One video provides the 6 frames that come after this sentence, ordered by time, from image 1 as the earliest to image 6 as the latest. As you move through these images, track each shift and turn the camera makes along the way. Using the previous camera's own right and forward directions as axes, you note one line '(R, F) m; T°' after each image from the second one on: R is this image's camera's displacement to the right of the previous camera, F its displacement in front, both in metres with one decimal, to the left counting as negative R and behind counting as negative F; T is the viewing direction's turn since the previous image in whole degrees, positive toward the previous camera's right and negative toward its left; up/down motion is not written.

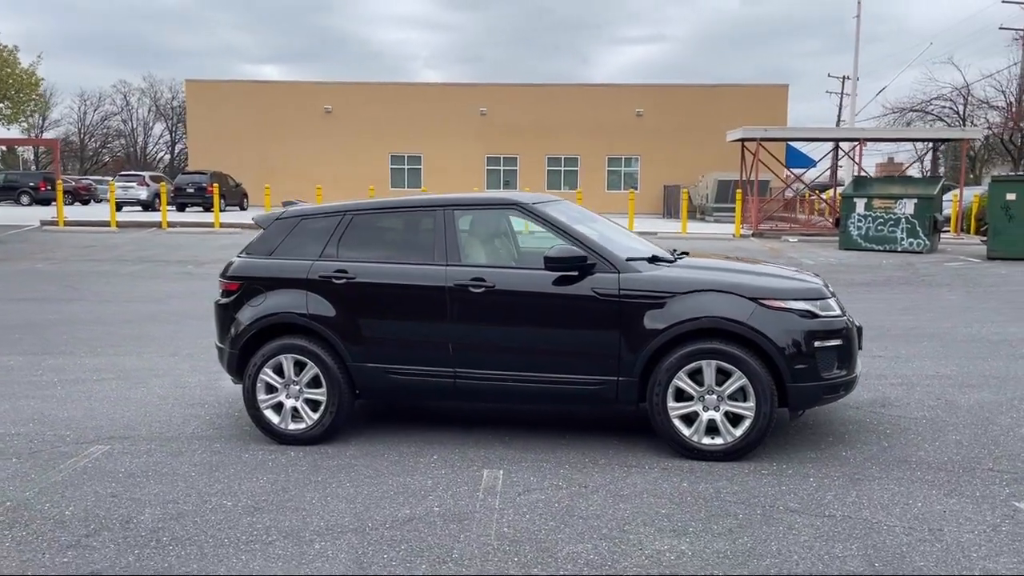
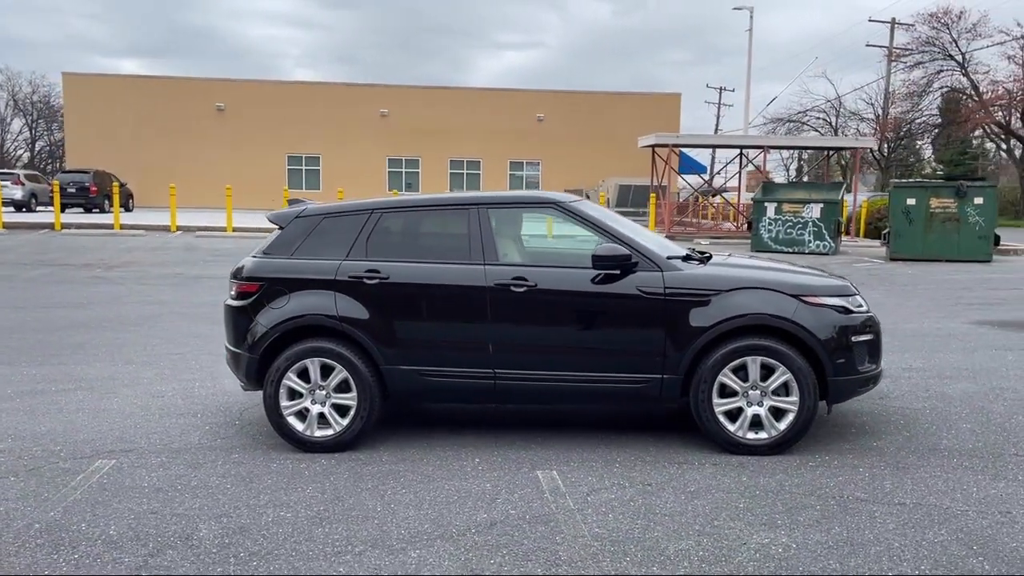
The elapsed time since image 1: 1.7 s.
(-1.0, +0.1) m; +8°
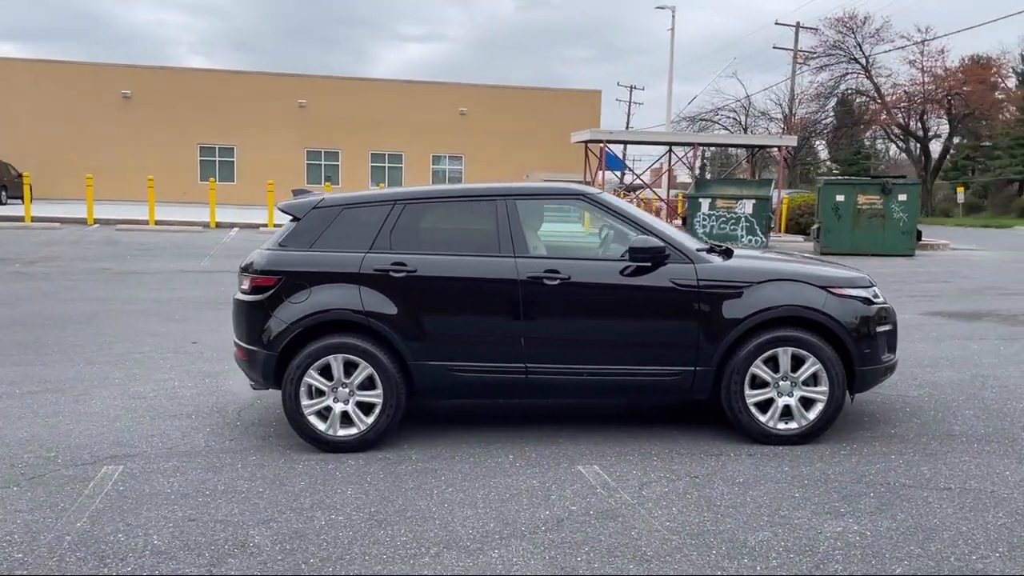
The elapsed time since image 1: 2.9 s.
(-0.8, +0.1) m; +6°
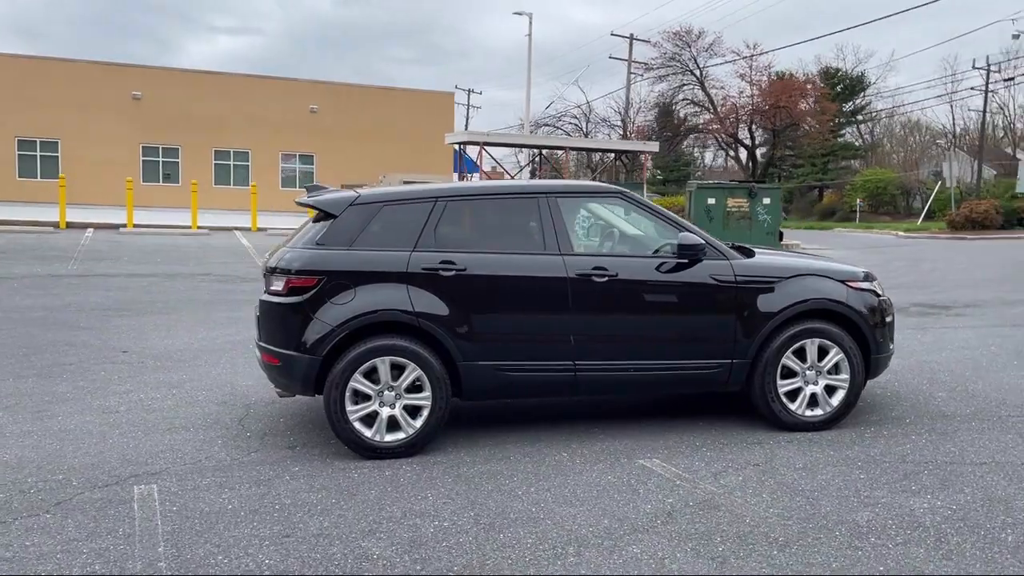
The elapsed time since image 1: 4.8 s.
(-1.4, +0.2) m; +11°
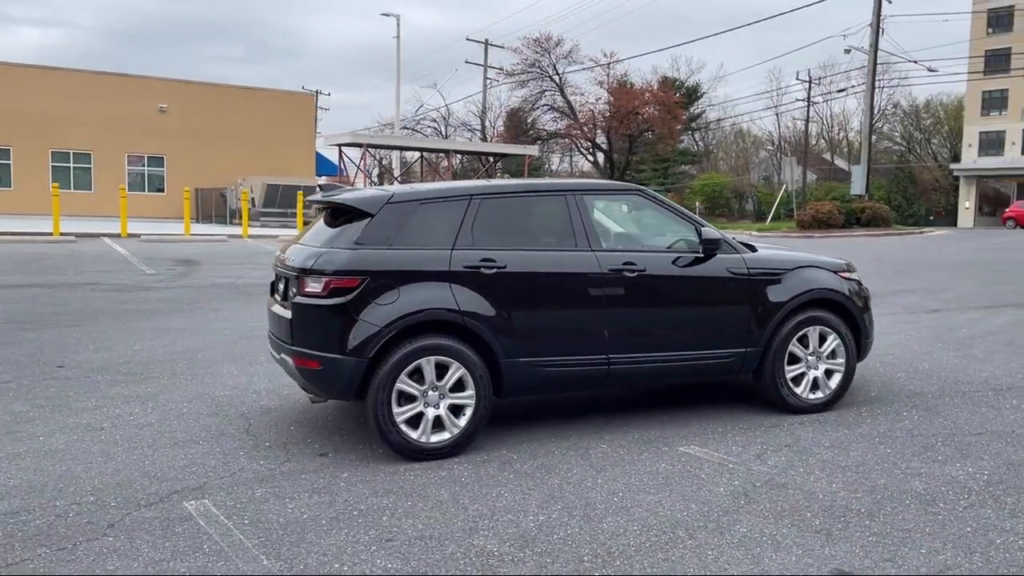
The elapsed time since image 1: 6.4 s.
(-1.2, +0.1) m; +10°
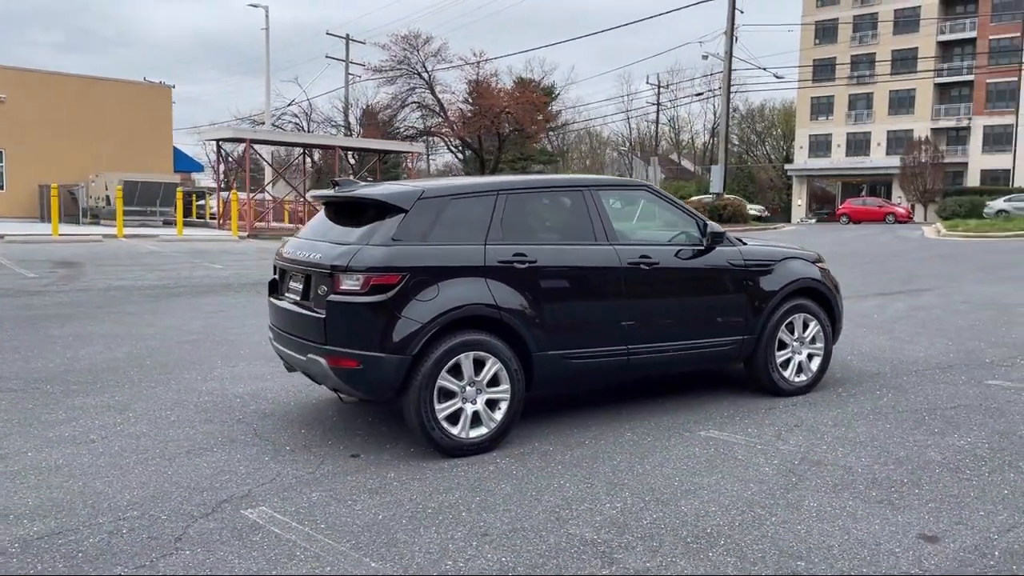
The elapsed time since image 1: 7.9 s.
(-1.1, 0.0) m; +10°
